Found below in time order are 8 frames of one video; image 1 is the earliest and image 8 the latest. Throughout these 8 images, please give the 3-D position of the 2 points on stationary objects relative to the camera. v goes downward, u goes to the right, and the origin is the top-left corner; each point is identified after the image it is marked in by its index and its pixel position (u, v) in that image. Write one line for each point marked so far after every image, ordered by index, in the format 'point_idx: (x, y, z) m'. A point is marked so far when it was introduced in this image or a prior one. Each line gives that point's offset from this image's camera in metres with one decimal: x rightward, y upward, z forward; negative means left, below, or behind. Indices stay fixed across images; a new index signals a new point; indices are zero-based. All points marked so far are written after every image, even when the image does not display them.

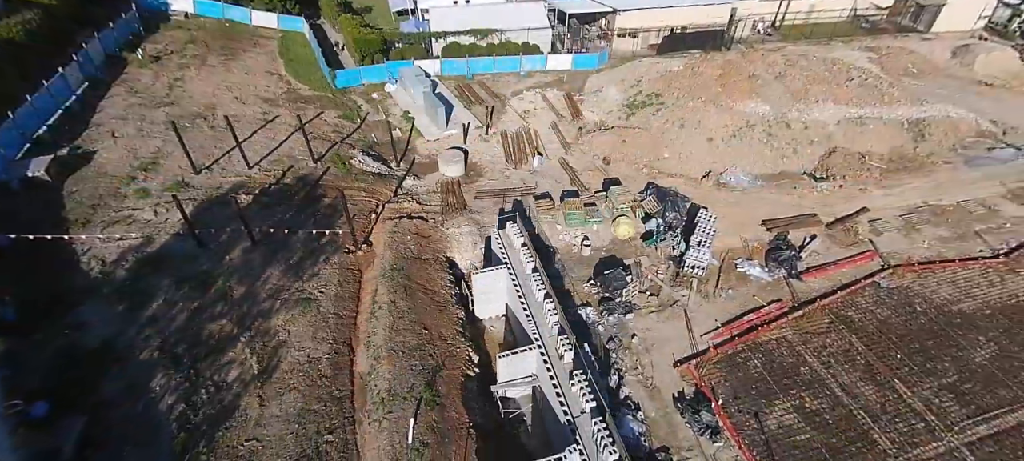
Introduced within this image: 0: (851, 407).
0: (+9.6, -5.0, +13.0) m
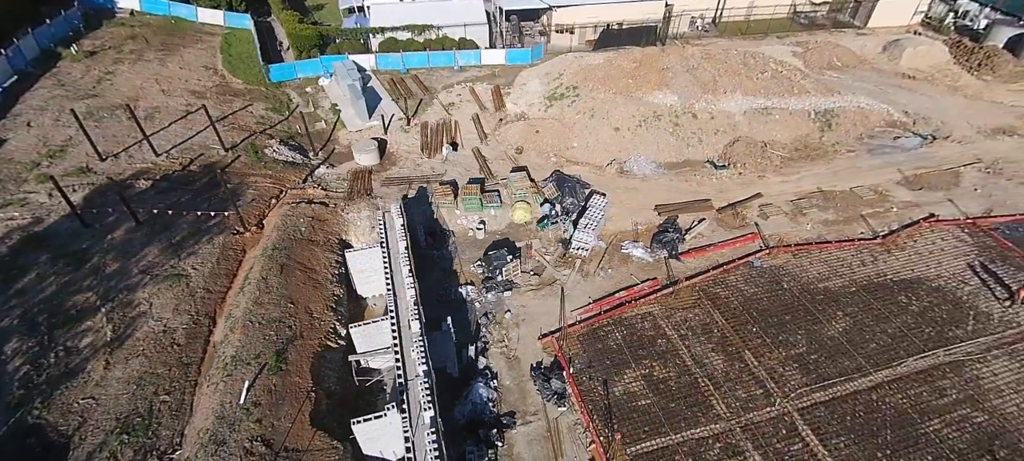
0: (+5.5, -4.3, +13.6) m
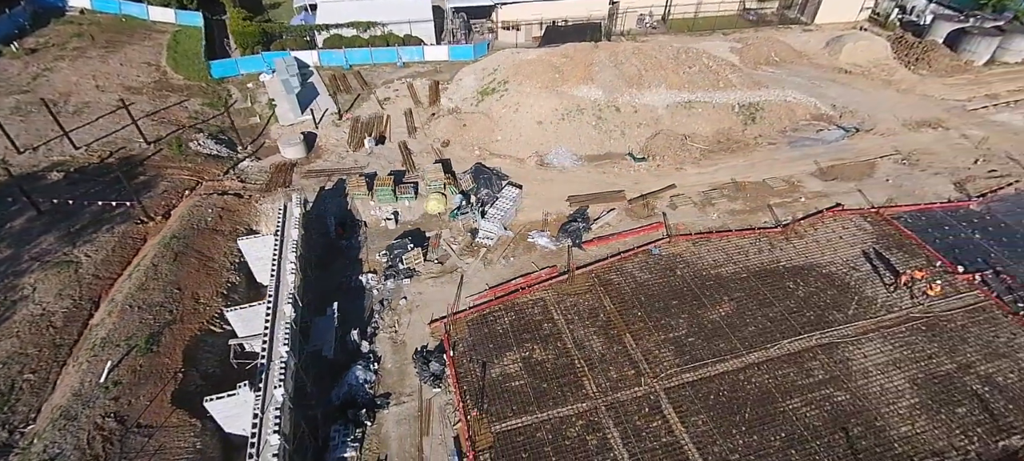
0: (+1.9, -3.9, +14.0) m
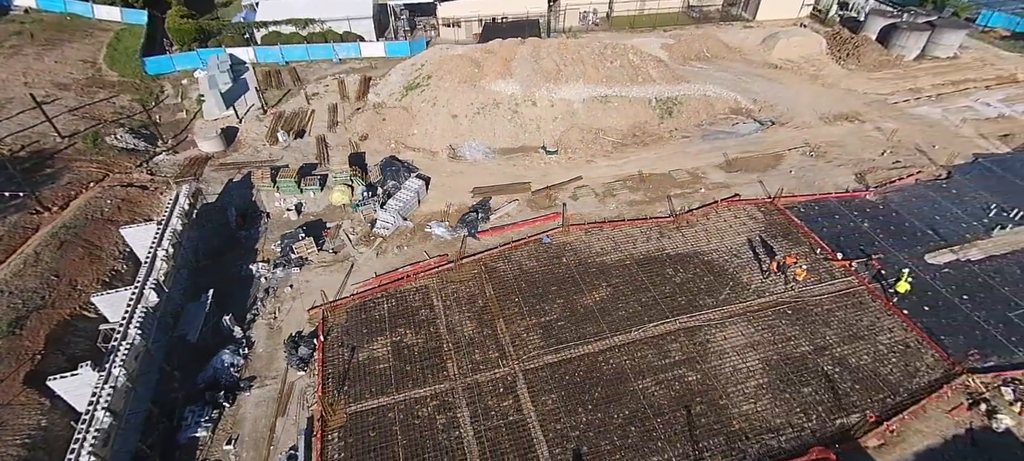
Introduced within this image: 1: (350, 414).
0: (-2.2, -3.5, +14.4) m
1: (-4.5, -5.1, +12.7) m
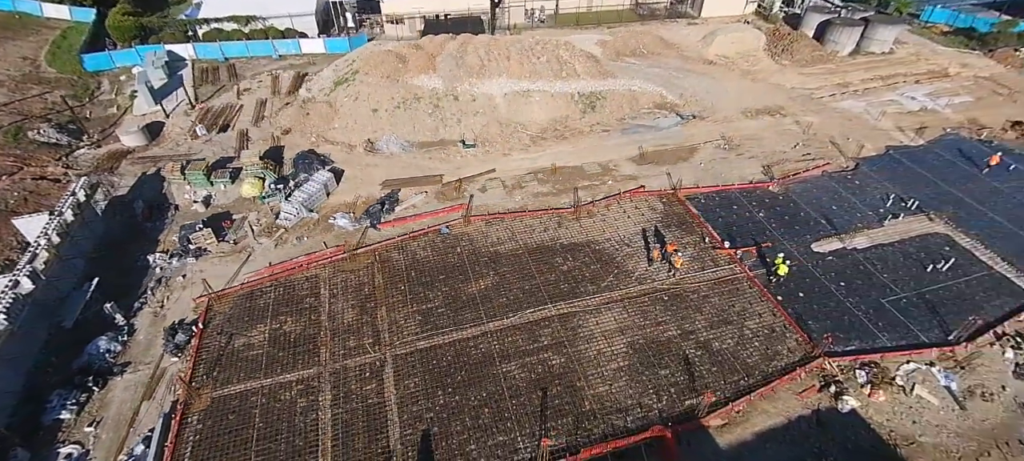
0: (-6.3, -3.2, +14.8) m
1: (-8.5, -4.8, +13.0) m
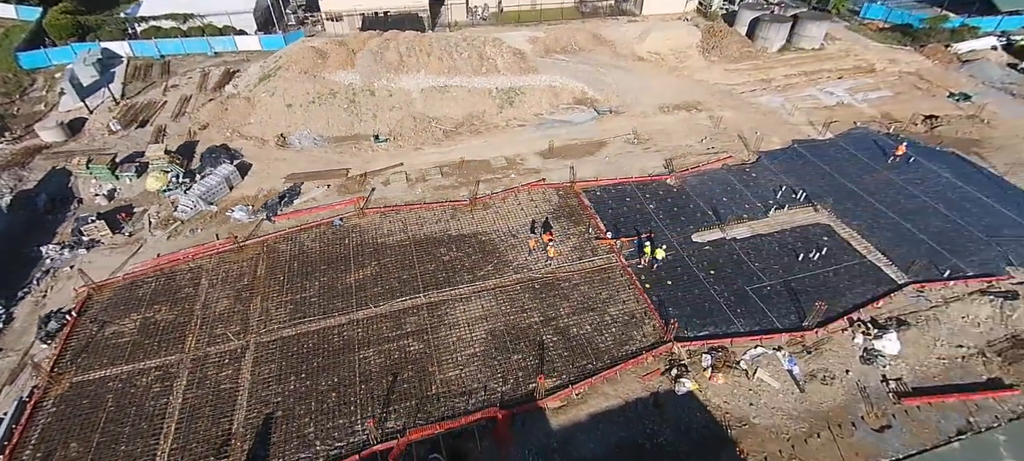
0: (-10.7, -2.9, +15.1) m
1: (-13.0, -4.5, +13.4) m
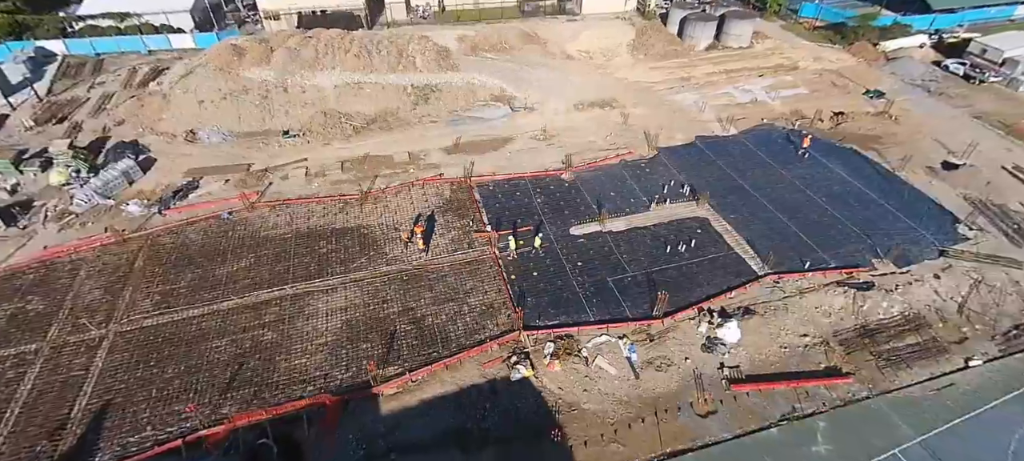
0: (-15.4, -2.6, +15.5) m
1: (-17.7, -4.2, +13.8) m
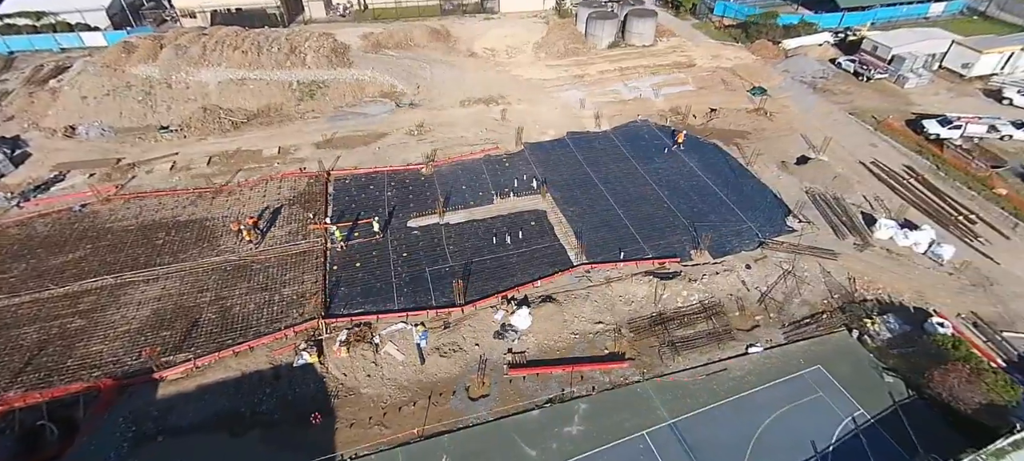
0: (-22.0, -2.3, +16.1) m
1: (-24.3, -3.9, +14.4) m
